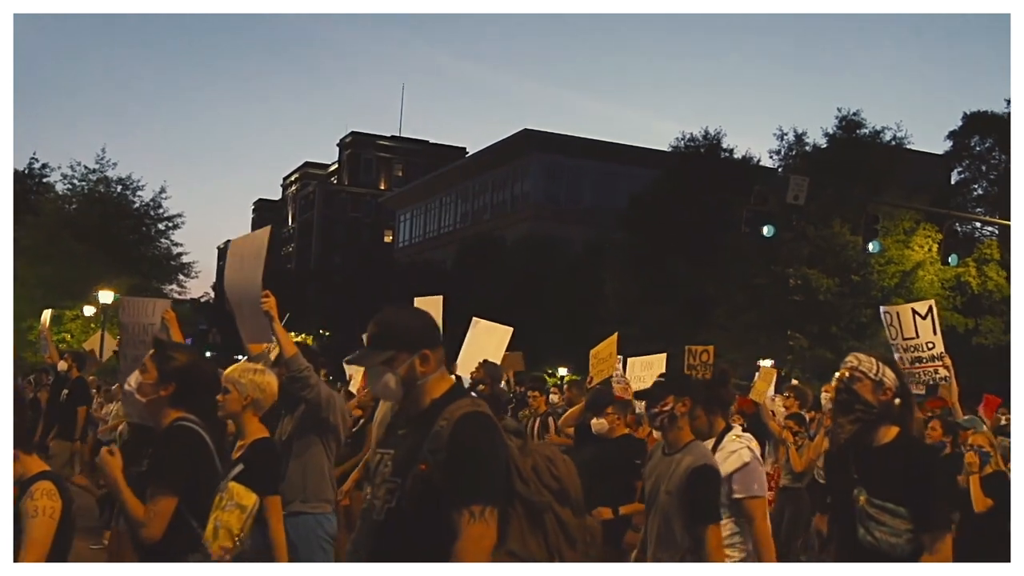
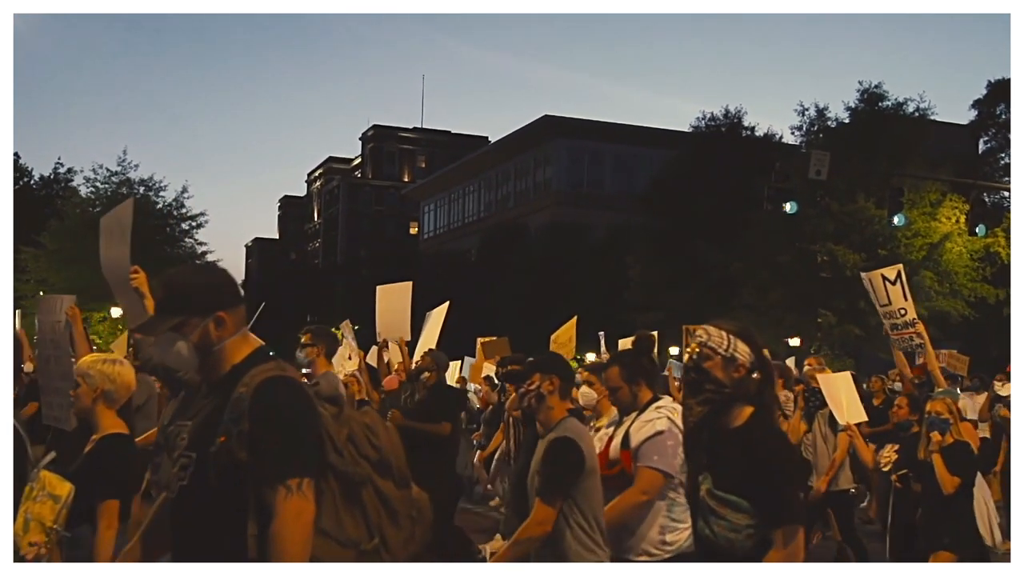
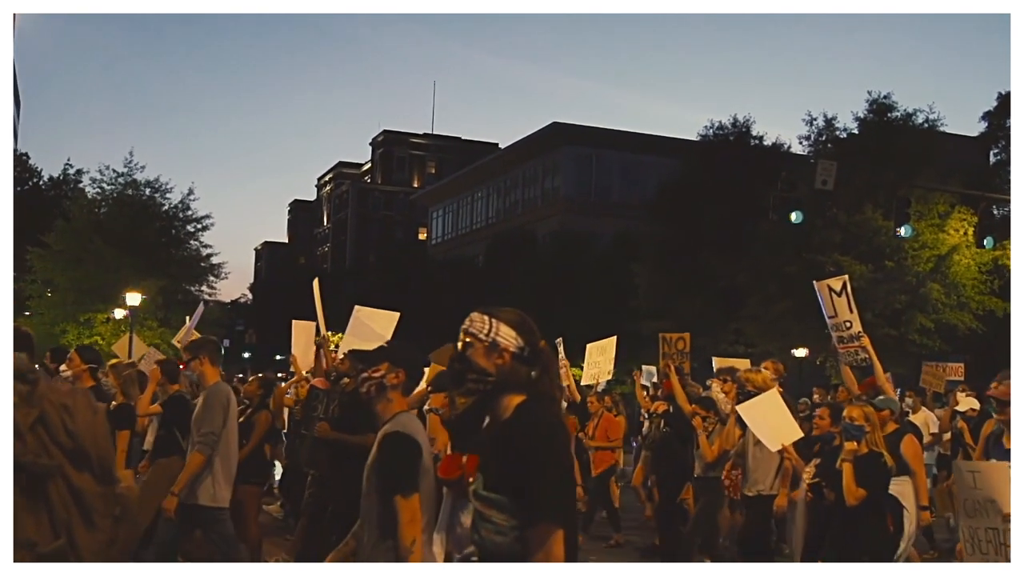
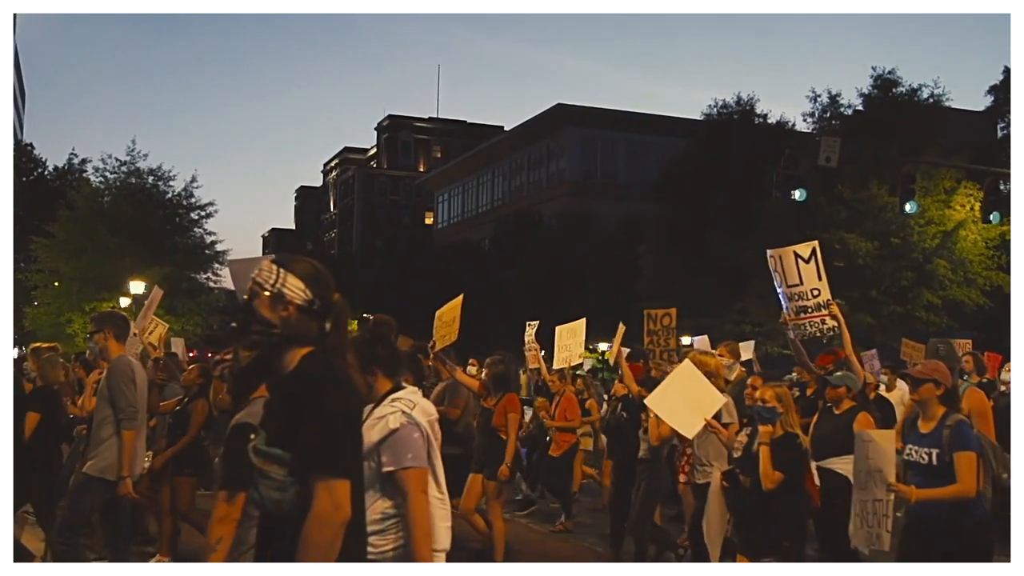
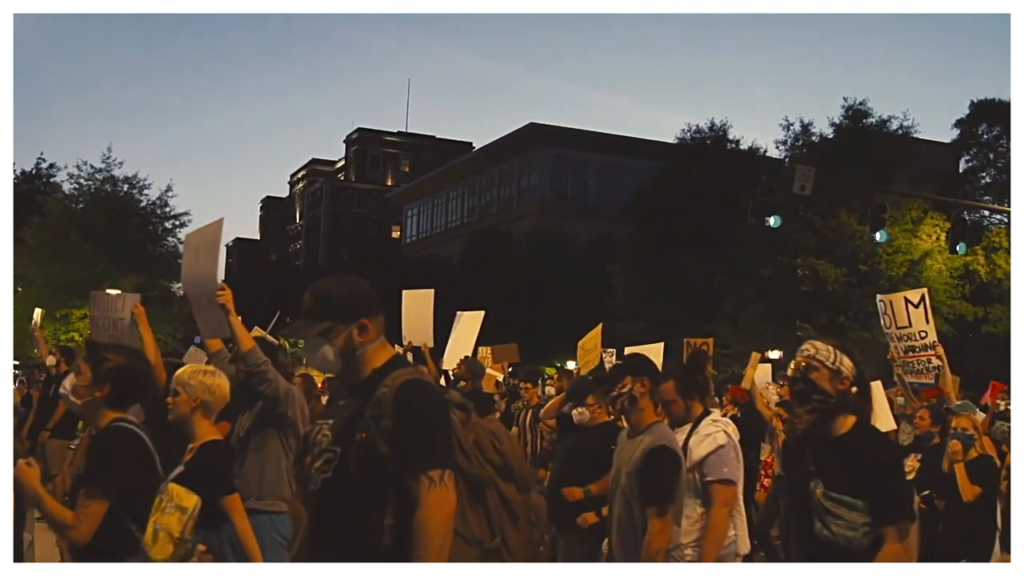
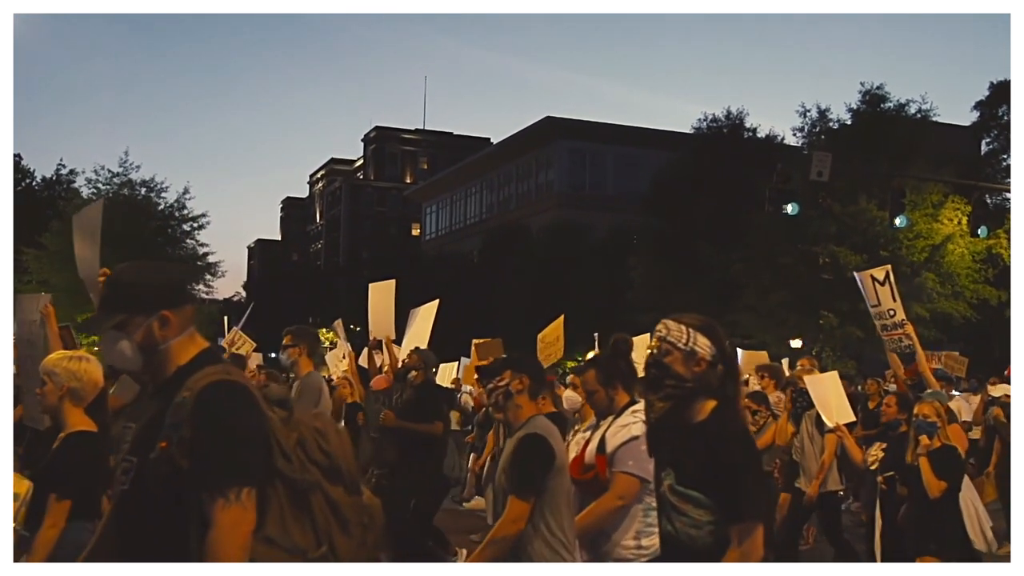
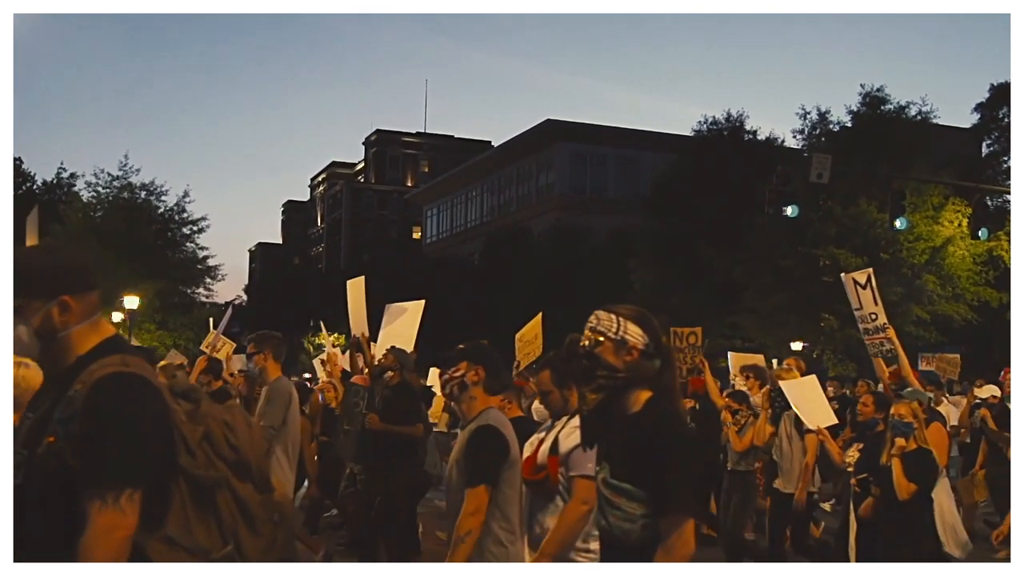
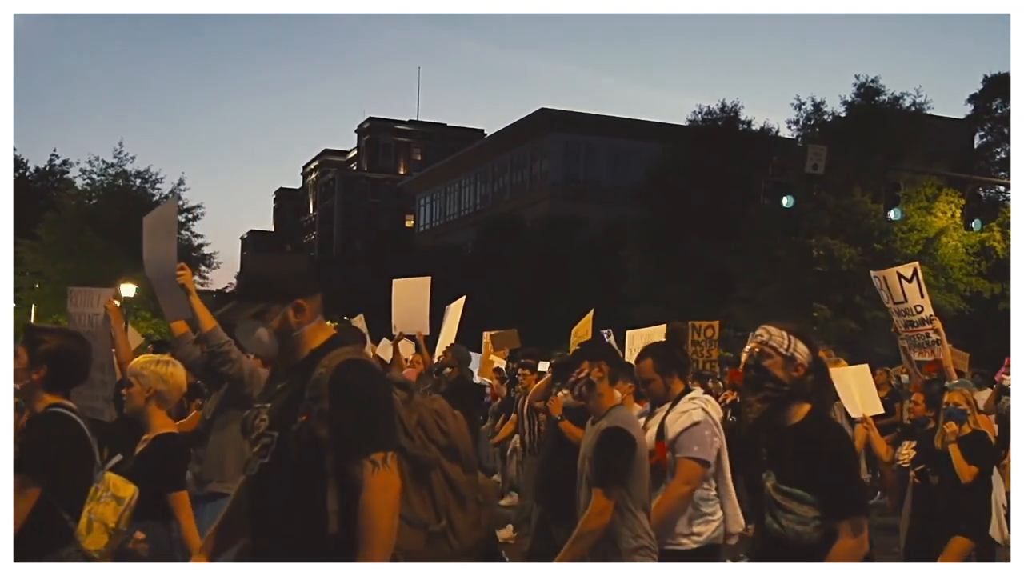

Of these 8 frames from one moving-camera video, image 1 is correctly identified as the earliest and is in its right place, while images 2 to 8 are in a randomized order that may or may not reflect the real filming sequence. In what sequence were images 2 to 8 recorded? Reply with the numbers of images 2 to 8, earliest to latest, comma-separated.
5, 8, 2, 6, 7, 3, 4
